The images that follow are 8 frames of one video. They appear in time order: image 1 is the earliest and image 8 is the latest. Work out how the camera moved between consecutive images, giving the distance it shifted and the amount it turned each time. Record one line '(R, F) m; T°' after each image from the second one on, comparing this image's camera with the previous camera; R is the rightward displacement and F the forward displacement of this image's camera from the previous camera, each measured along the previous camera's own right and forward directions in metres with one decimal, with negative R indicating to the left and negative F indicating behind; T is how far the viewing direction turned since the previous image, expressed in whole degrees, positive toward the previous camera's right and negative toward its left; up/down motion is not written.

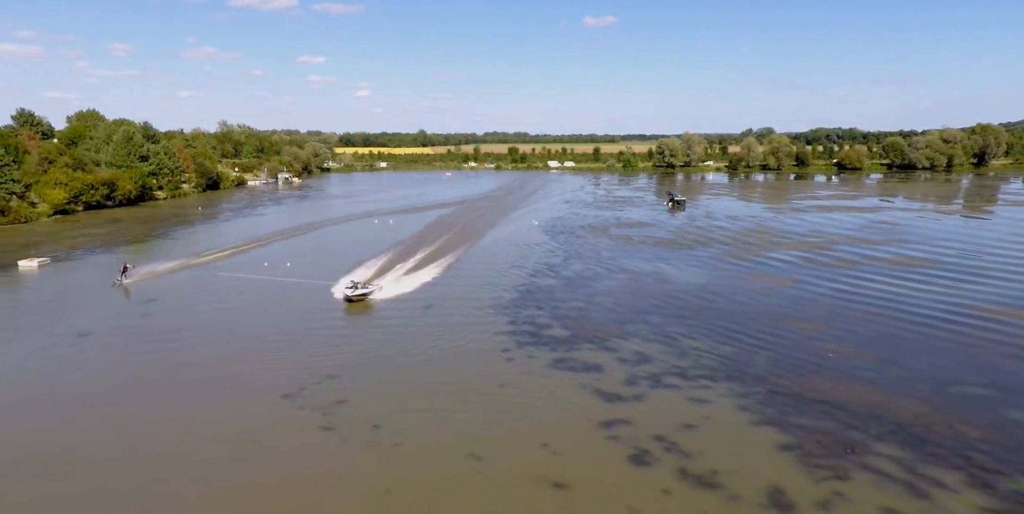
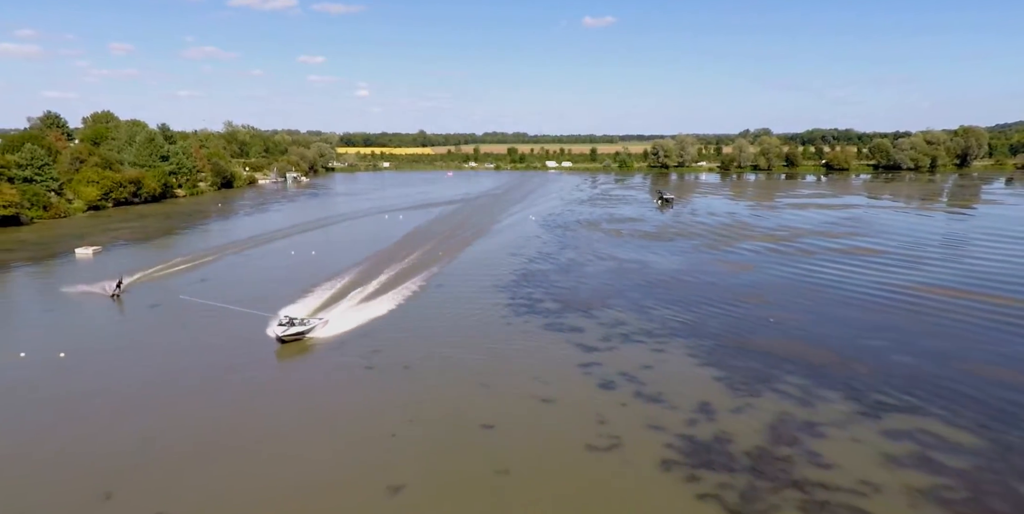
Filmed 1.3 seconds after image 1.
(0.0, -4.1) m; 0°
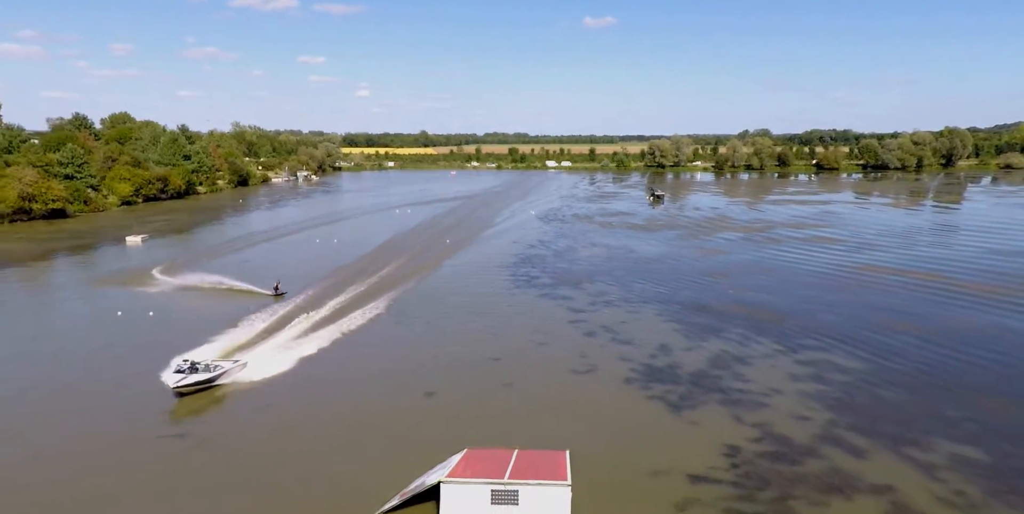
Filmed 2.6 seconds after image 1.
(0.0, -4.4) m; 0°
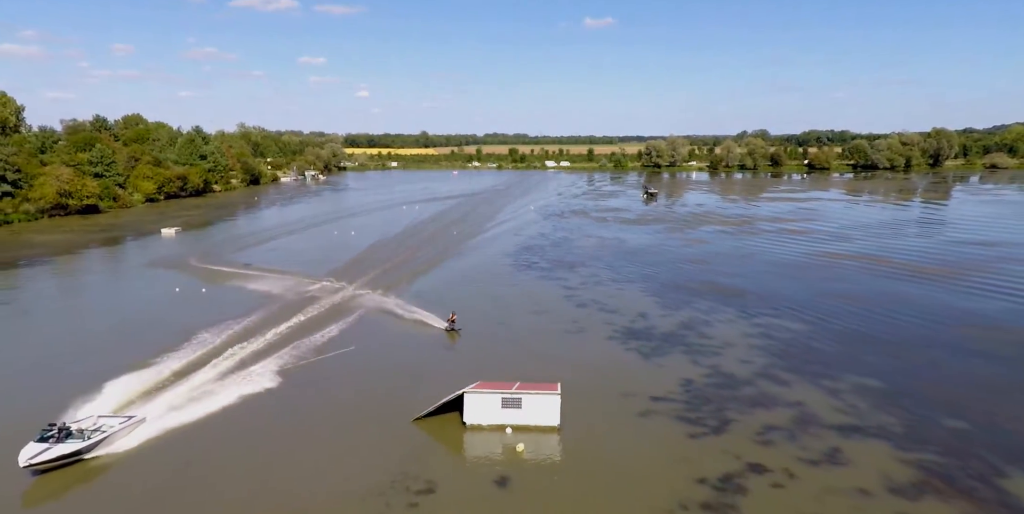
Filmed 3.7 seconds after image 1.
(-0.1, -3.7) m; 0°
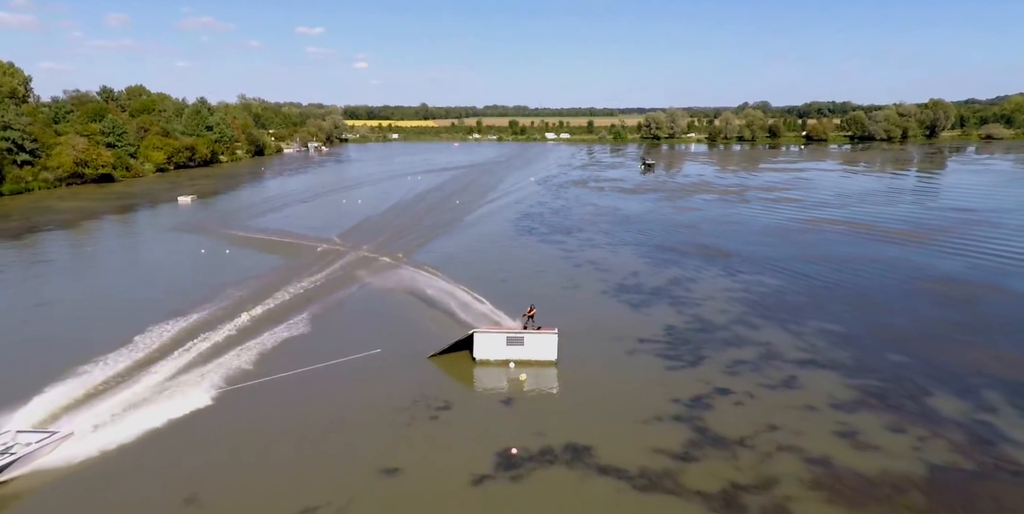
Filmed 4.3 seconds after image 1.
(-0.1, -2.0) m; 0°
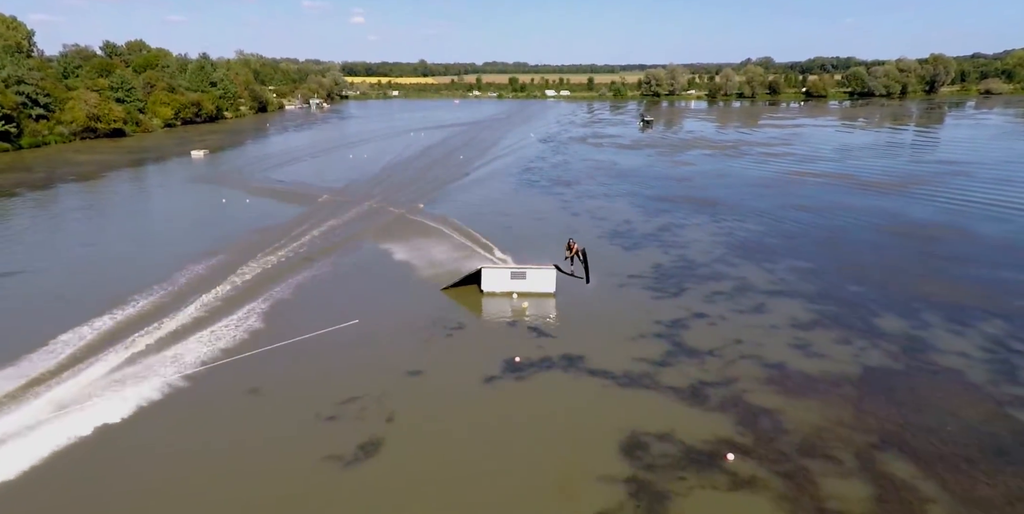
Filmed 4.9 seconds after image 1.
(-0.1, -2.0) m; 0°
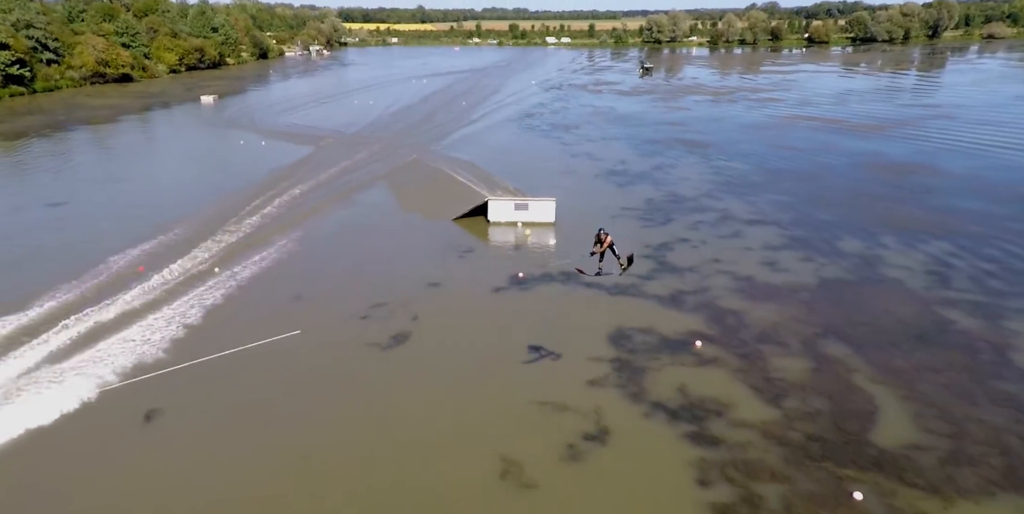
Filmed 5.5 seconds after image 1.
(-0.1, -1.9) m; 0°
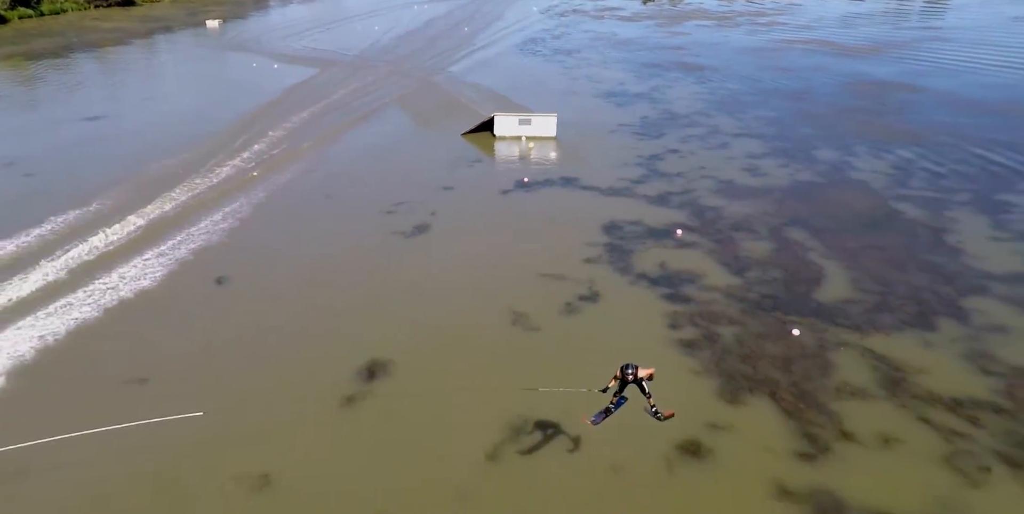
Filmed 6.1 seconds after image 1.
(-0.1, -1.8) m; 0°
